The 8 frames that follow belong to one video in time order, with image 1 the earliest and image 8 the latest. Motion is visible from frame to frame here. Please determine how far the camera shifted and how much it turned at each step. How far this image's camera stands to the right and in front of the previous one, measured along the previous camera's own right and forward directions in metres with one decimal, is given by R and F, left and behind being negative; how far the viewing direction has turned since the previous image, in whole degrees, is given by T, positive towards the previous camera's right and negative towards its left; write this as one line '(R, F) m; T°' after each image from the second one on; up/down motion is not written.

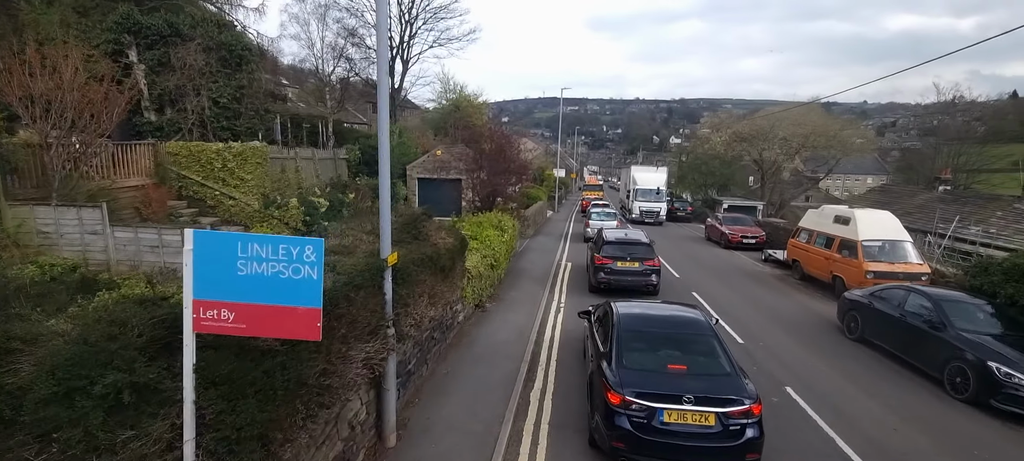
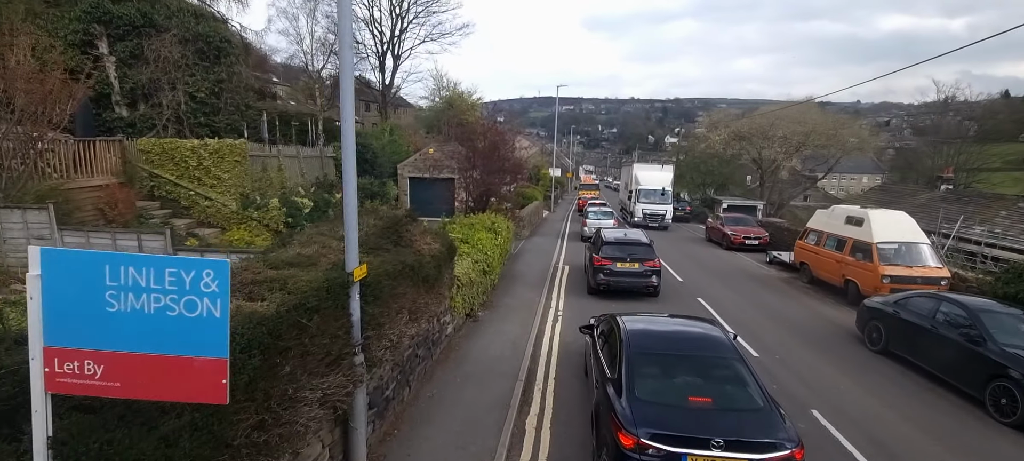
(0.0, +0.8) m; +1°
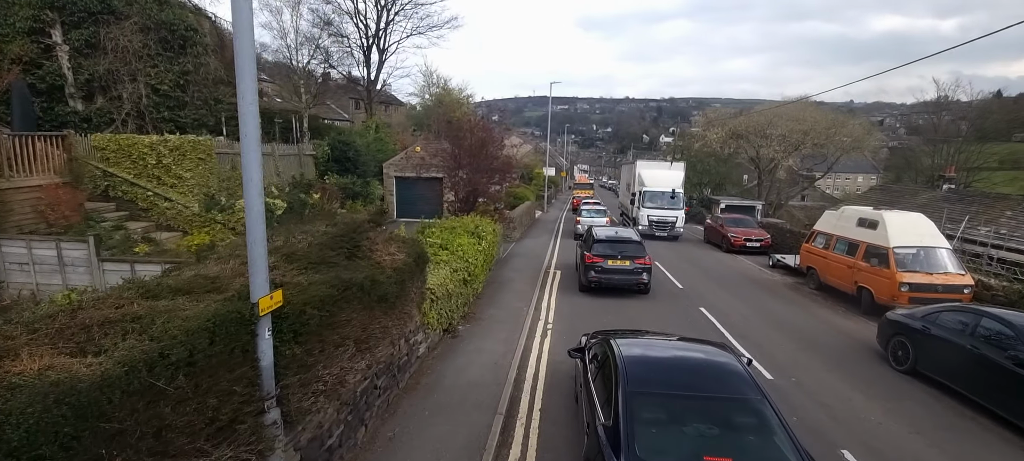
(+0.2, +1.0) m; +1°
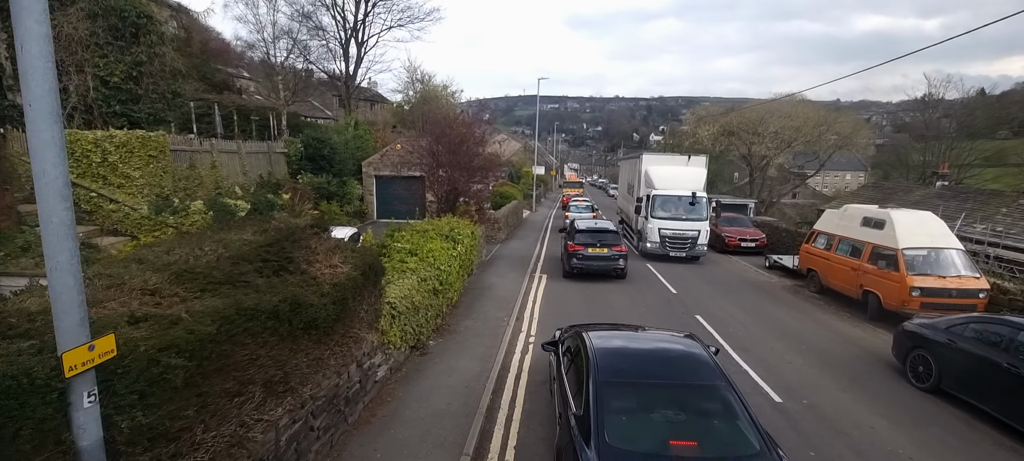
(+0.2, +1.0) m; +1°
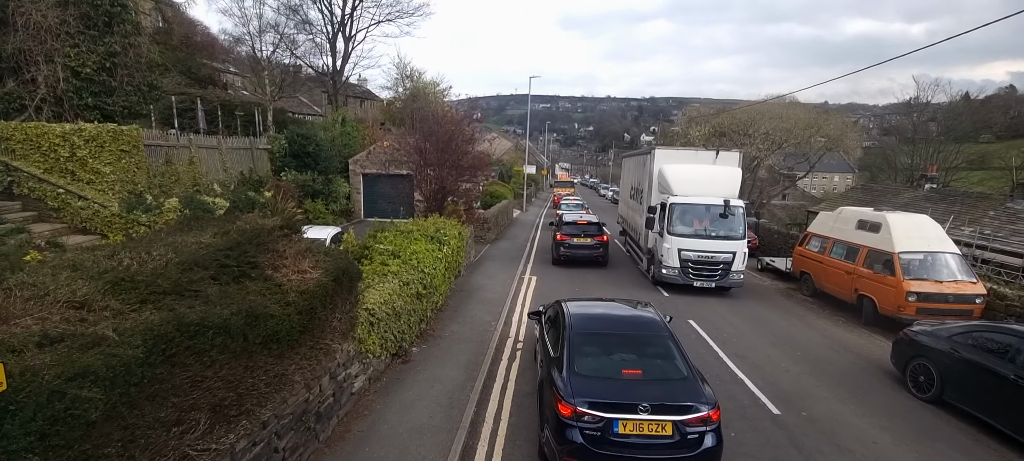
(+0.1, +0.4) m; +1°
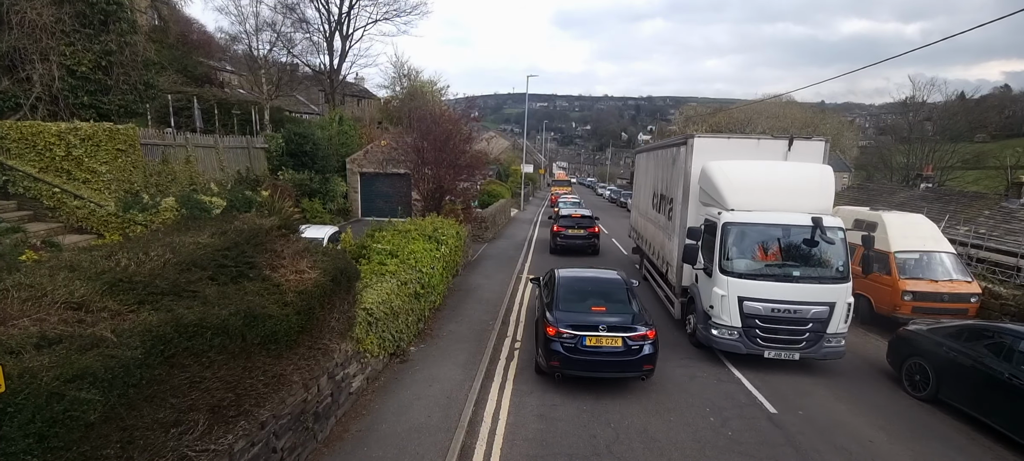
(0.0, 0.0) m; 0°
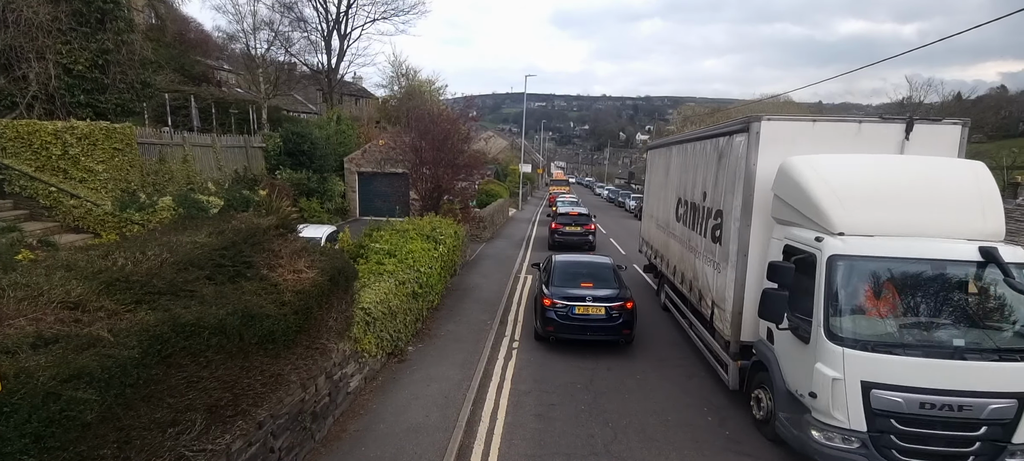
(0.0, 0.0) m; 0°
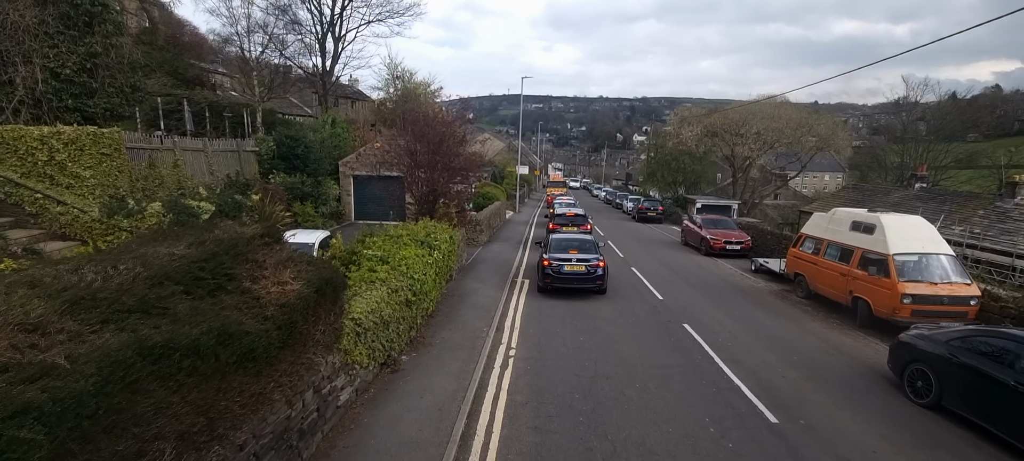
(0.0, +0.2) m; 0°
